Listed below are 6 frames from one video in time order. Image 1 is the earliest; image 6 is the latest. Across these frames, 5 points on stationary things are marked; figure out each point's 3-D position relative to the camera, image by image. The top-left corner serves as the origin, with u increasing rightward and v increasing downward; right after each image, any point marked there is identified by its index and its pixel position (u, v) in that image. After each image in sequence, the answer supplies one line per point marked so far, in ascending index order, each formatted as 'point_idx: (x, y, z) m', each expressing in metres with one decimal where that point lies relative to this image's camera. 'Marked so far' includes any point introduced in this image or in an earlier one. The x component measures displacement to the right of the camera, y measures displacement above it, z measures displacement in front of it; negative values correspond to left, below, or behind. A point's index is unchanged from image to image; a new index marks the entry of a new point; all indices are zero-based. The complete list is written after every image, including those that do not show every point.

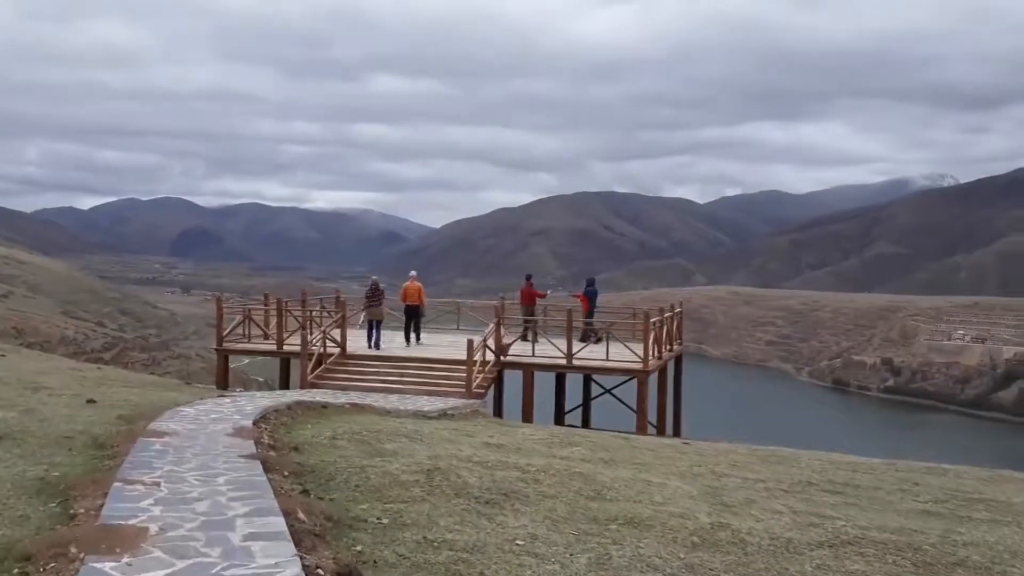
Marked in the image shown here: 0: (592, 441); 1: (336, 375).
0: (+1.1, -2.0, +12.7) m
1: (-3.4, -1.7, +18.8) m
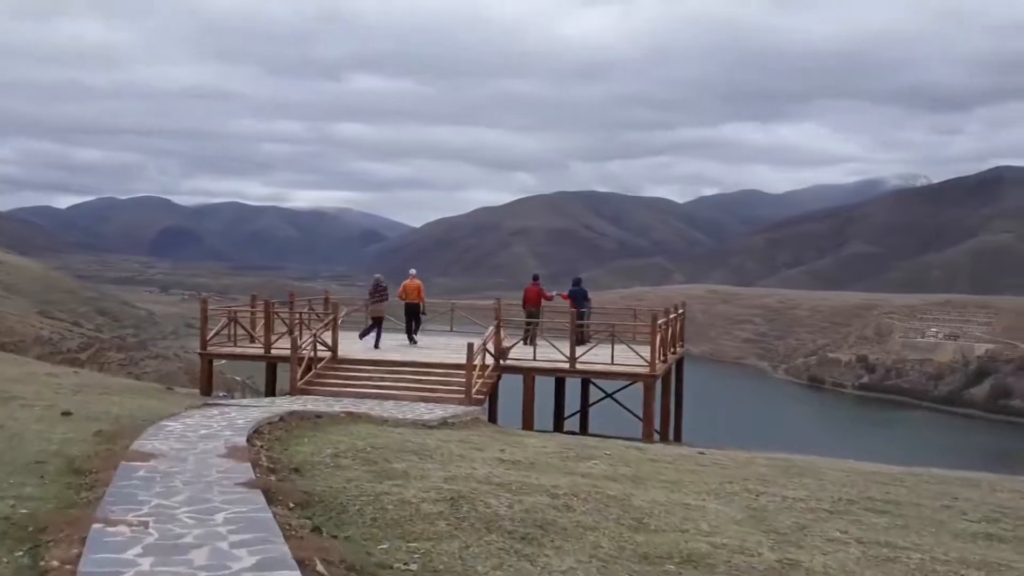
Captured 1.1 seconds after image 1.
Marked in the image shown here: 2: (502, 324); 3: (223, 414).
0: (+1.3, -2.0, +11.9) m
1: (-3.4, -1.8, +17.9) m
2: (-0.2, -0.7, +18.6) m
3: (-3.4, -1.5, +11.4) m
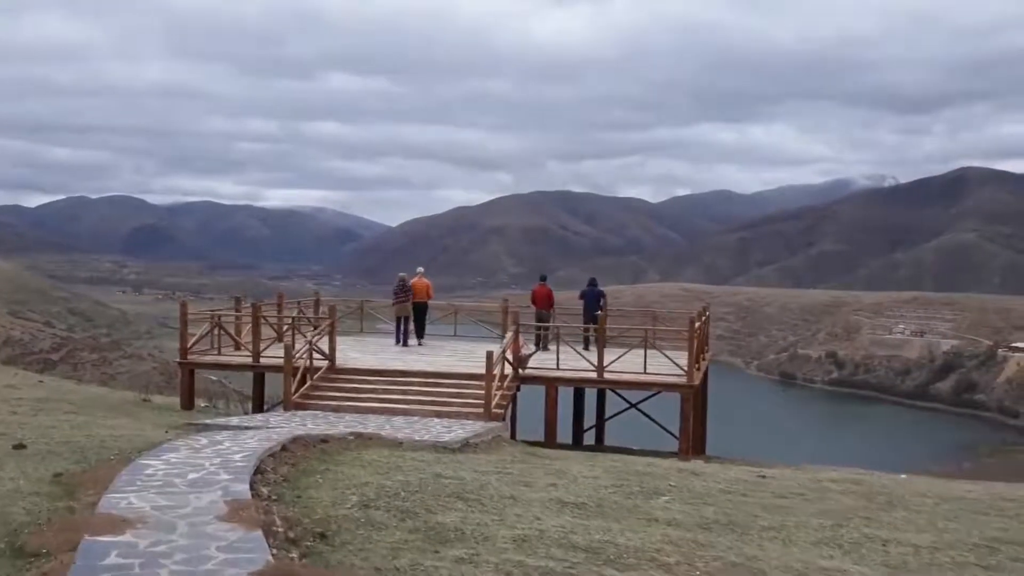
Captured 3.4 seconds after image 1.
0: (+1.7, -2.0, +10.0) m
1: (-3.0, -1.8, +15.9) m
2: (+0.1, -0.7, +16.7) m
3: (-2.9, -1.5, +9.4) m
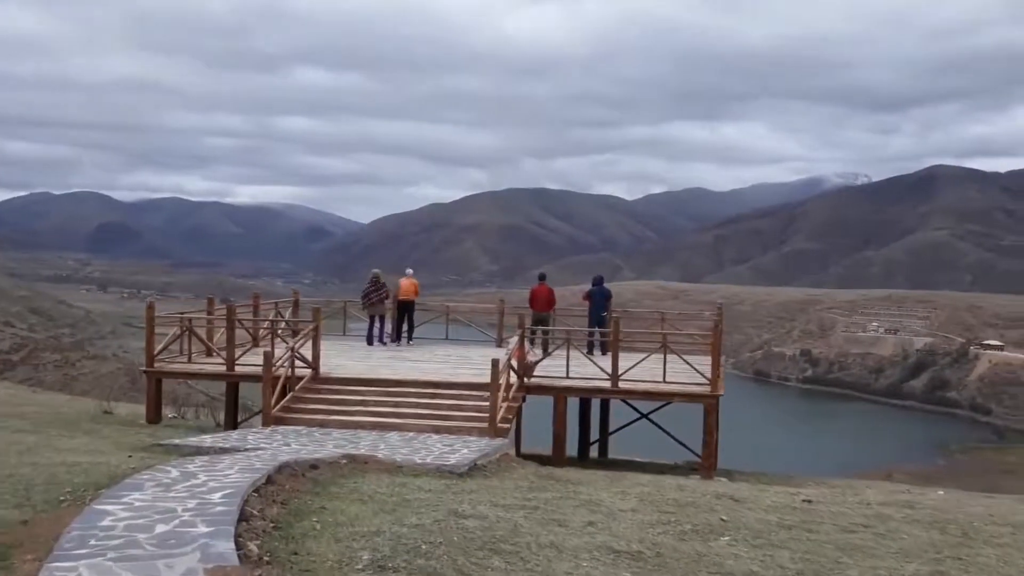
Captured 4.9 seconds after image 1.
0: (+2.0, -2.0, +8.6) m
1: (-3.0, -1.8, +14.4) m
2: (+0.2, -0.7, +15.3) m
3: (-2.7, -1.6, +7.9) m
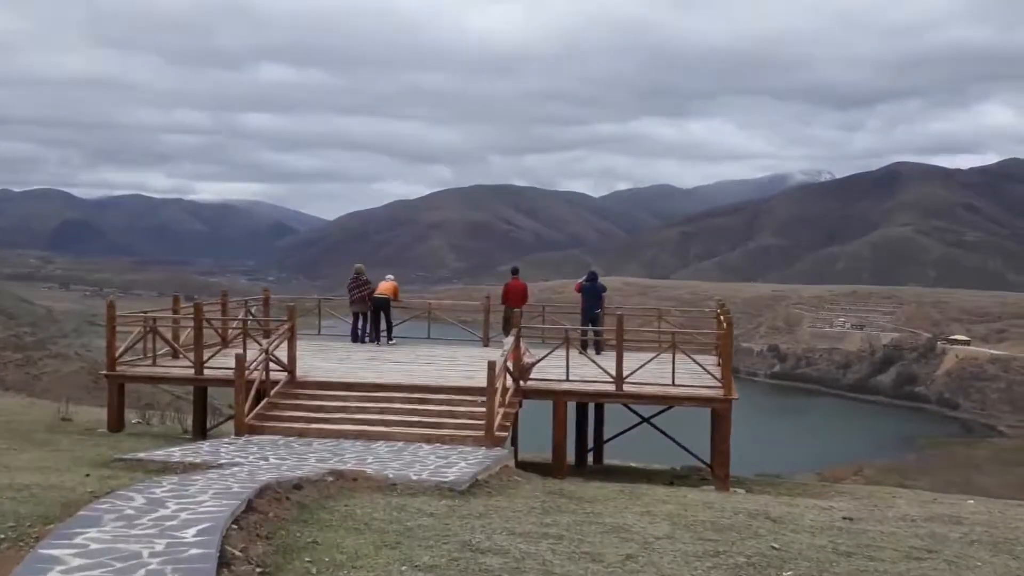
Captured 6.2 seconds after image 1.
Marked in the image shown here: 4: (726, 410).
0: (+2.1, -2.0, +7.6) m
1: (-3.0, -1.7, +13.2) m
2: (+0.1, -0.7, +14.1) m
3: (-2.5, -1.5, +6.7) m
4: (+2.9, -1.7, +13.4) m
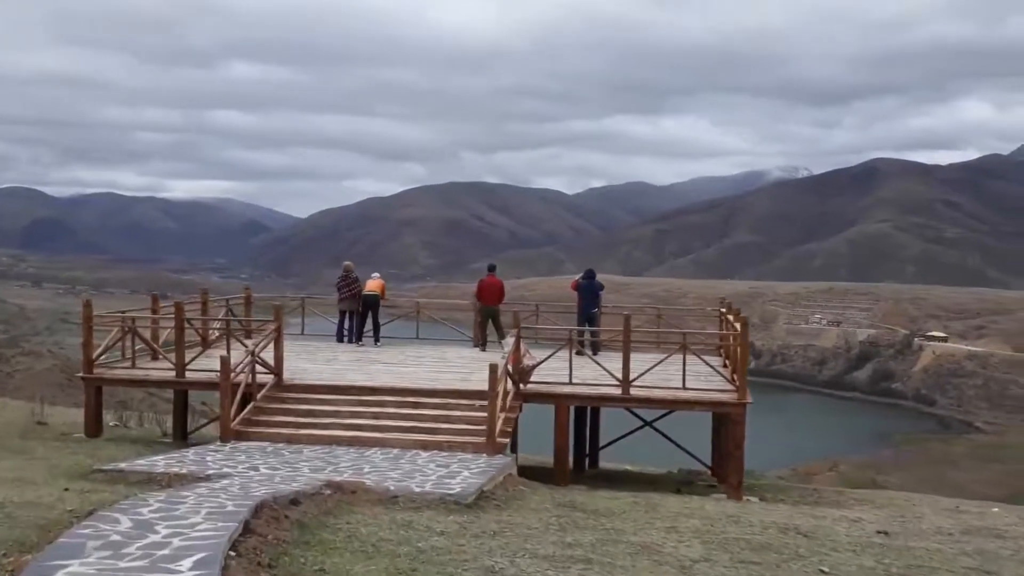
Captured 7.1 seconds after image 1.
0: (+2.3, -2.0, +7.0) m
1: (-3.0, -1.7, +12.5) m
2: (+0.1, -0.6, +13.5) m
3: (-2.3, -1.5, +6.0) m
4: (+2.9, -1.7, +12.9) m
